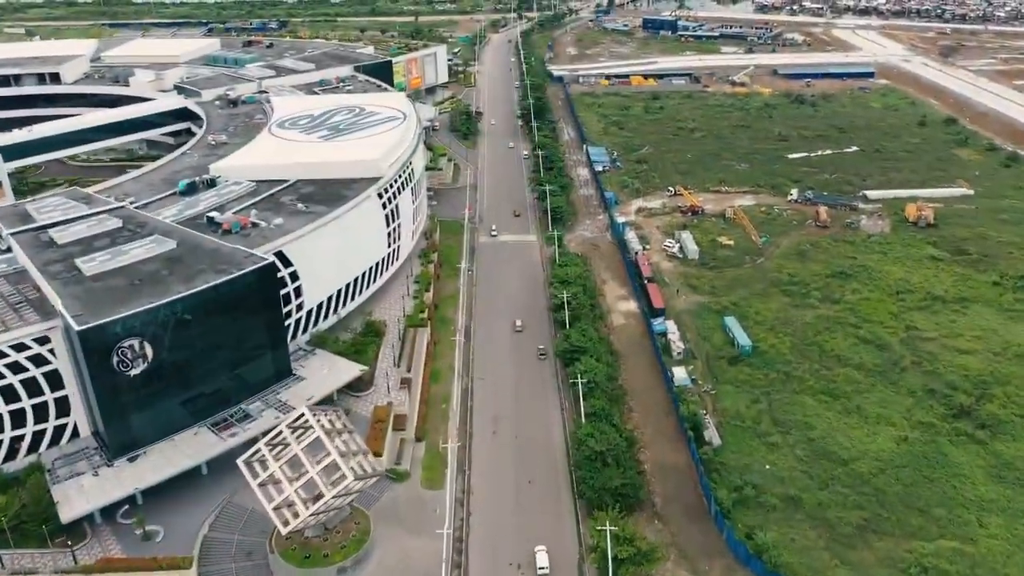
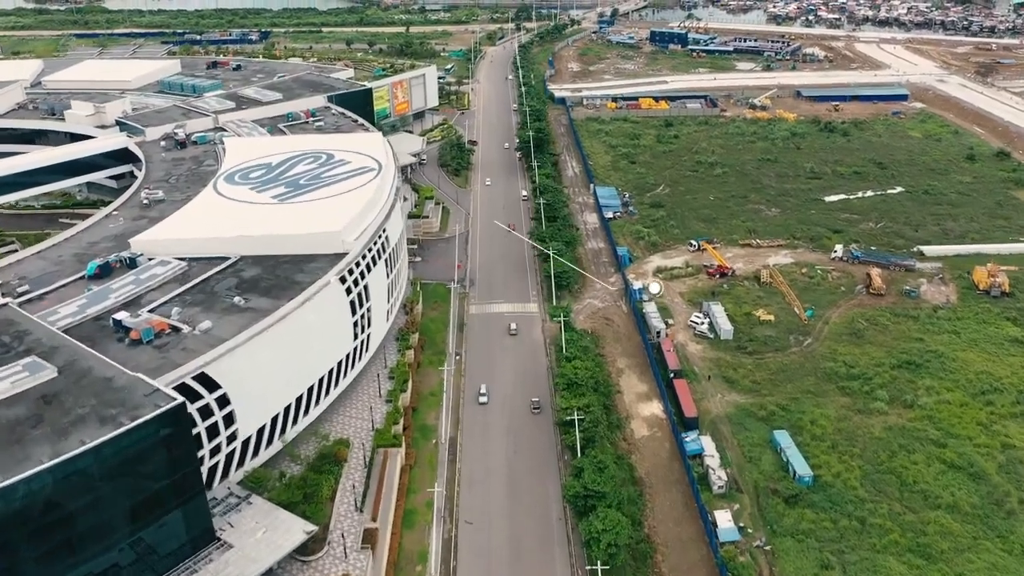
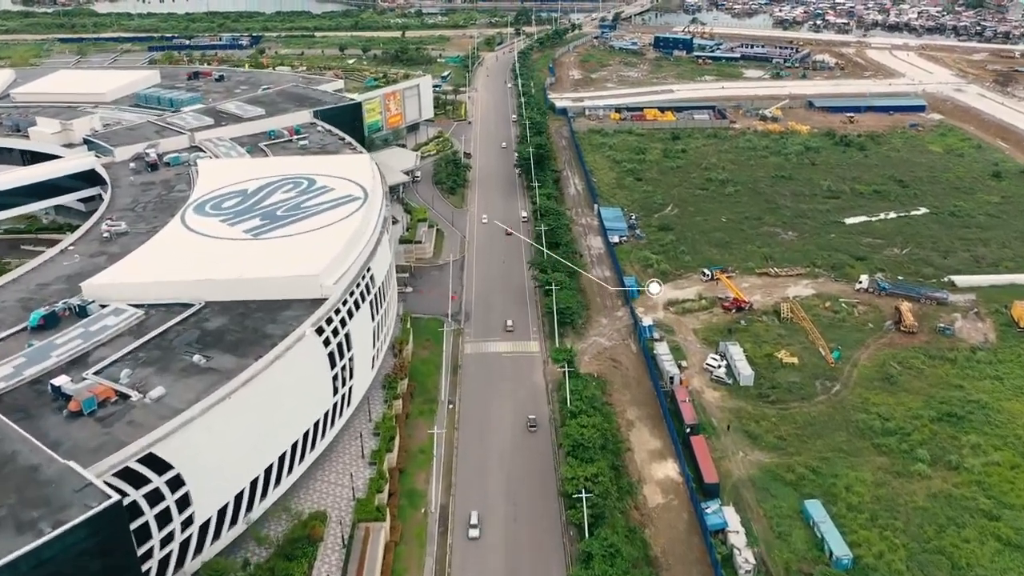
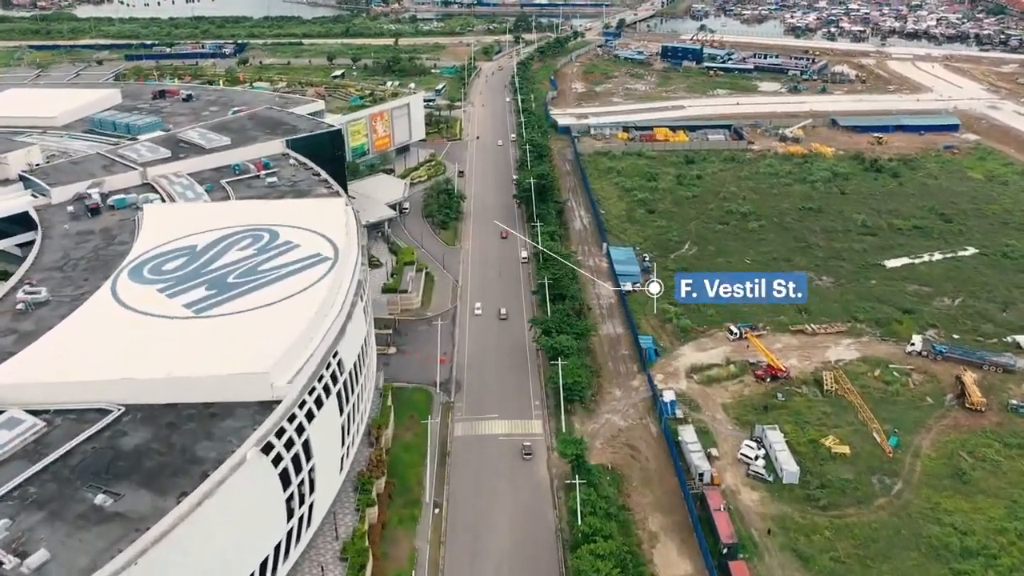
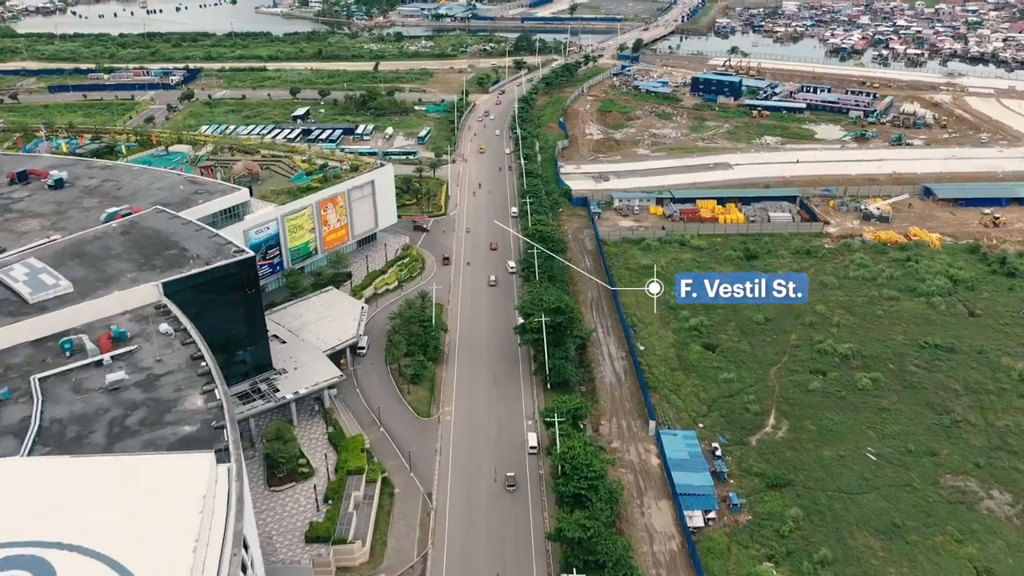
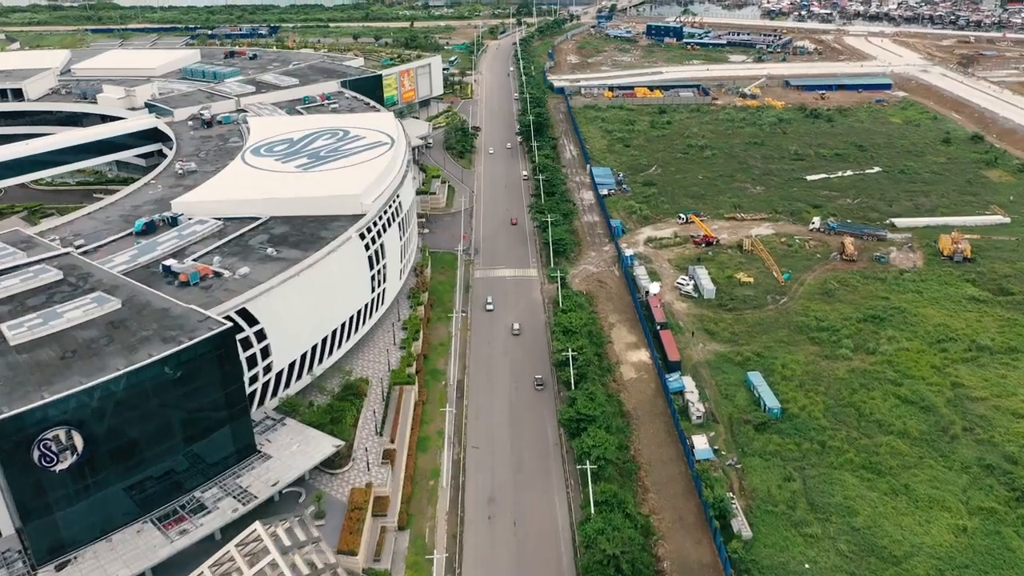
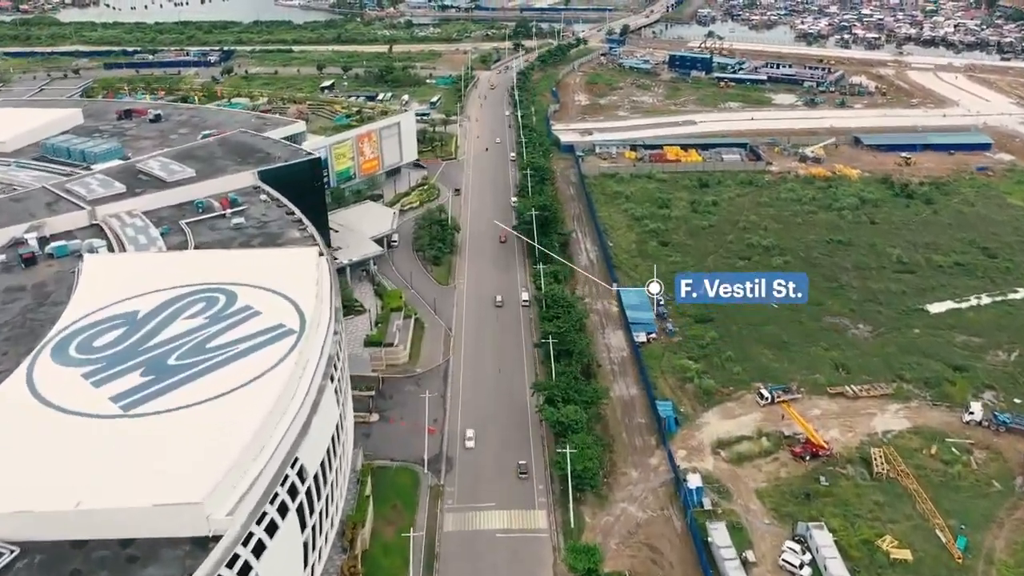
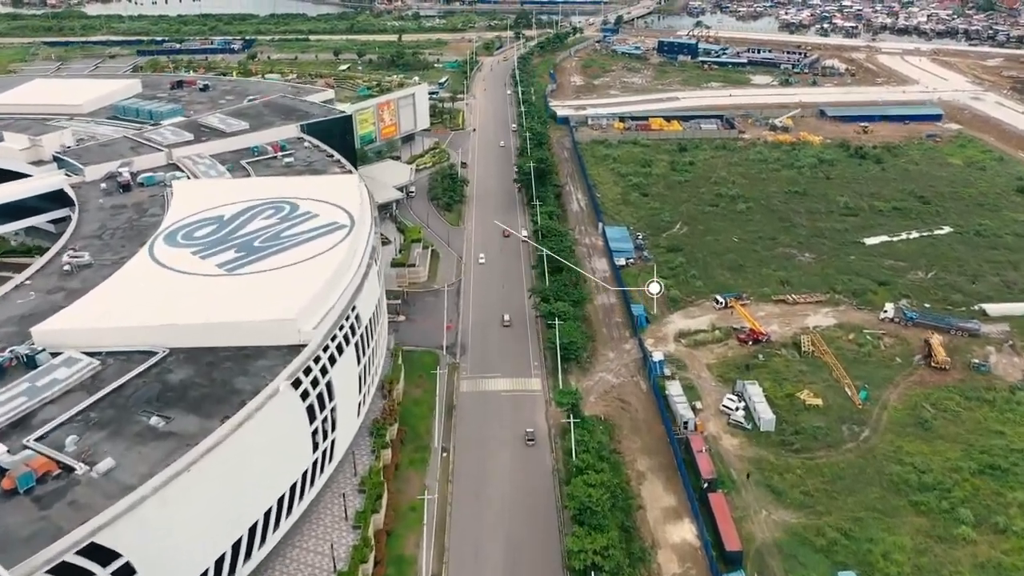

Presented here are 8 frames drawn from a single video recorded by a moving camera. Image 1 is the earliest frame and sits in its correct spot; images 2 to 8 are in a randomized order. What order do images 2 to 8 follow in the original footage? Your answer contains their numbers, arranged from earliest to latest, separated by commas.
6, 2, 3, 8, 4, 7, 5
